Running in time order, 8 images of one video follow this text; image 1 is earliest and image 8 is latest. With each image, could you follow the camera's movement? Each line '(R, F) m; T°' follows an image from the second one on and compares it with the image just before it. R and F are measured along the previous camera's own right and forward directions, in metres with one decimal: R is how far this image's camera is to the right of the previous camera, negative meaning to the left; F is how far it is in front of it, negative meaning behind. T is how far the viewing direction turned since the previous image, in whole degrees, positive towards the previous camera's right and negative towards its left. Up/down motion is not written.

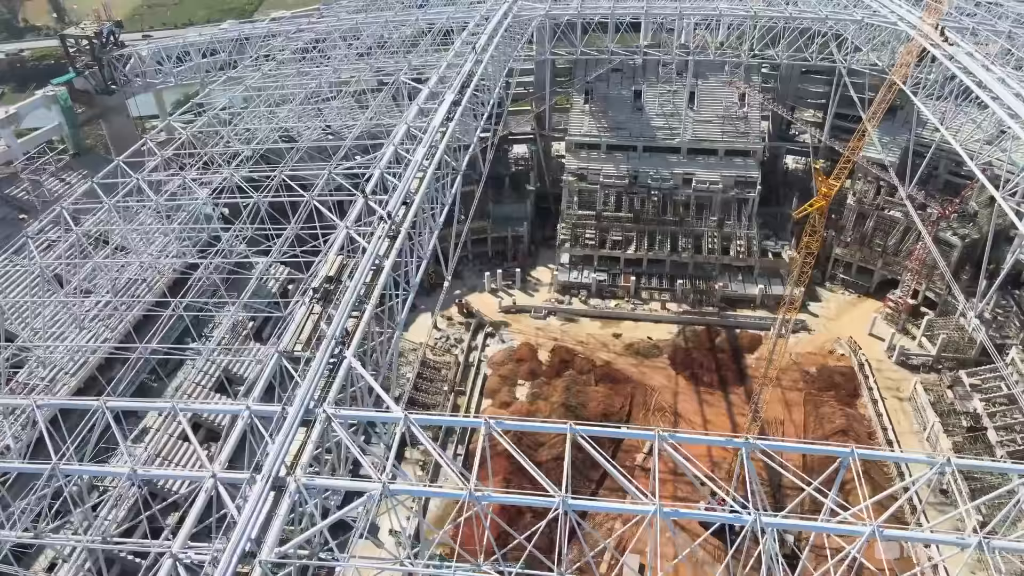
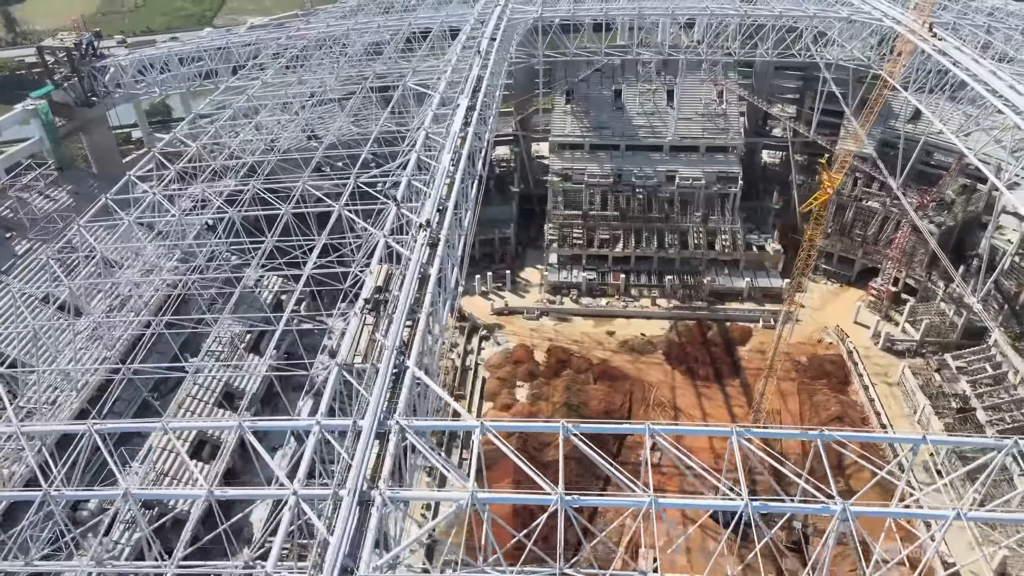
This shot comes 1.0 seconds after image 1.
(-1.5, 0.0) m; +3°
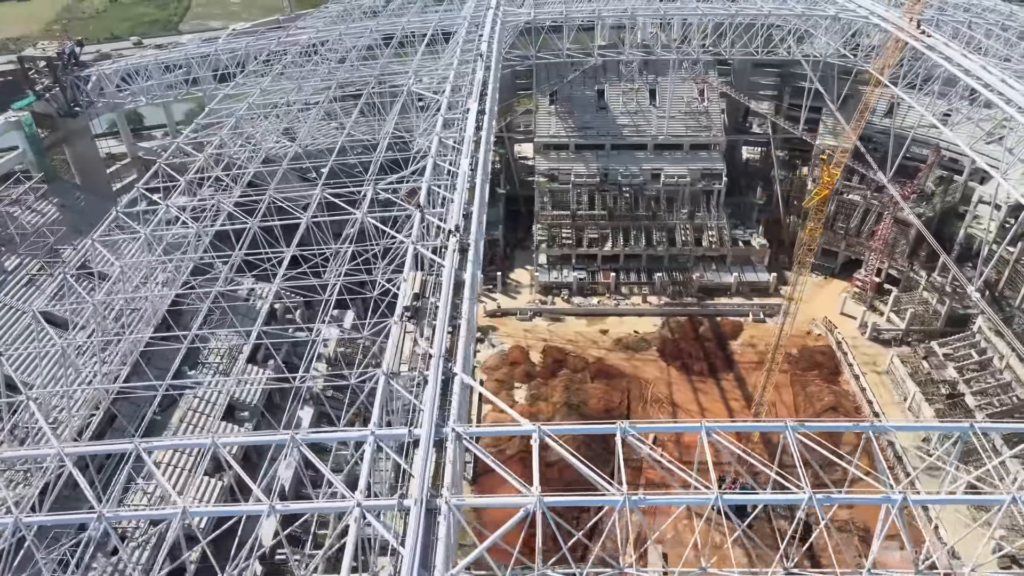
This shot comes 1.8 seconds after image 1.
(-1.2, 0.0) m; +2°
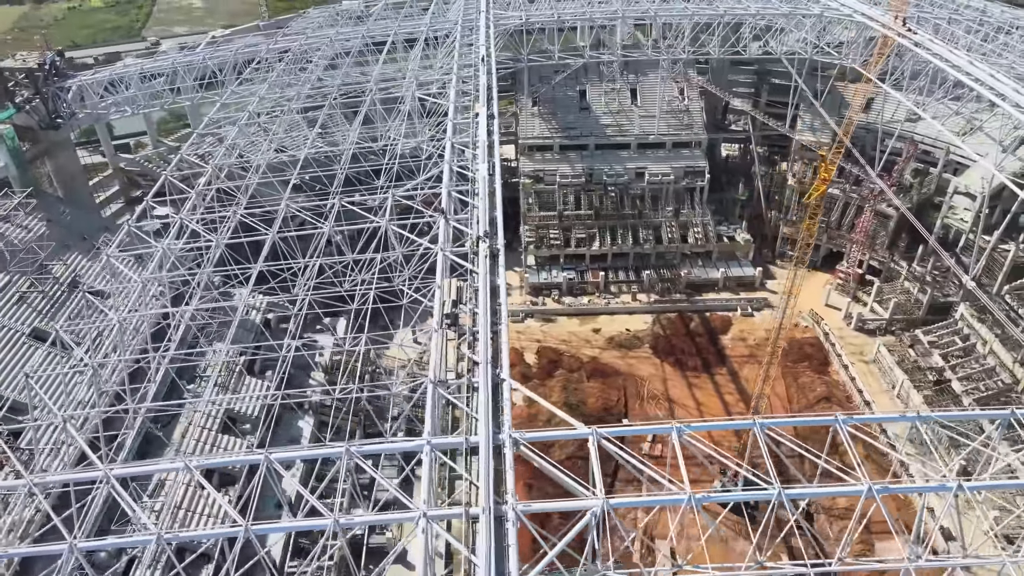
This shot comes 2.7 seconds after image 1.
(-1.2, 0.0) m; +2°
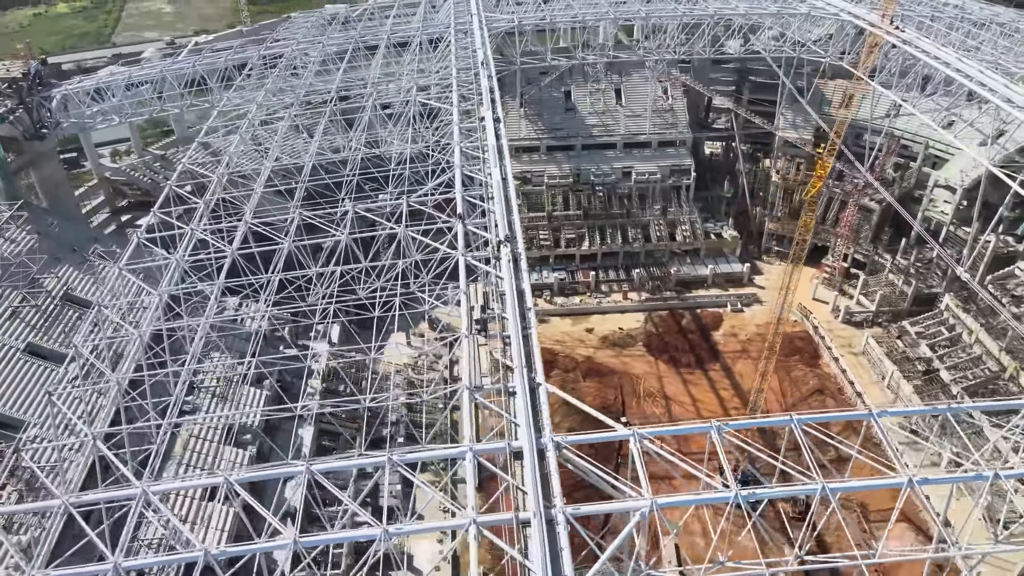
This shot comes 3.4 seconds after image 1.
(-0.9, 0.0) m; +2°
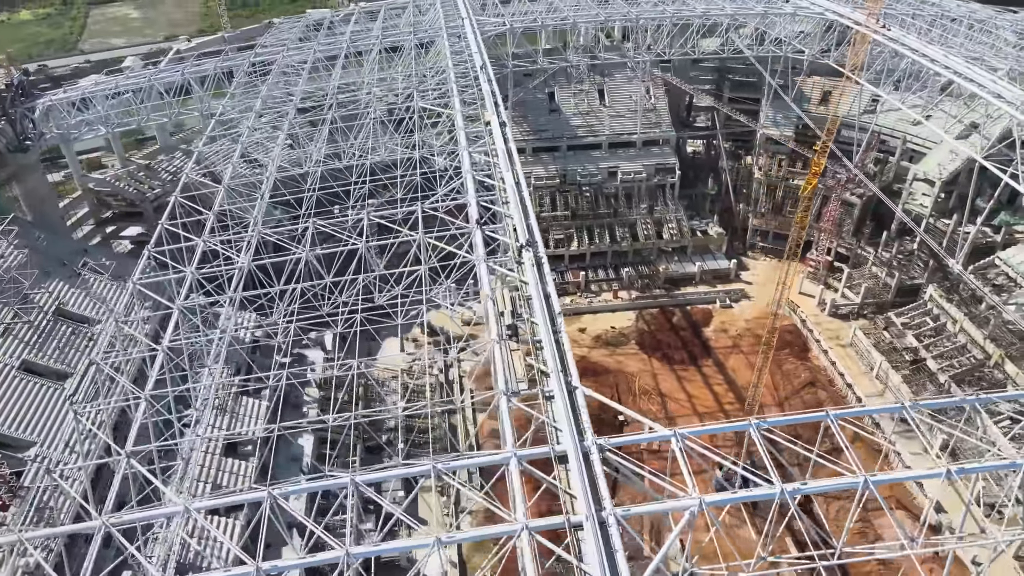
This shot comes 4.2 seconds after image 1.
(-0.9, -0.1) m; +2°
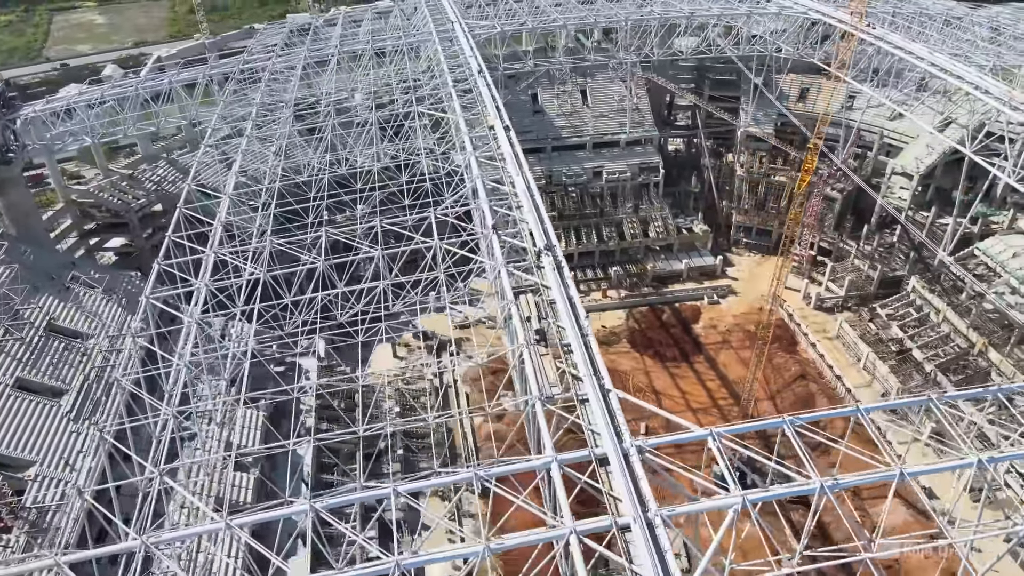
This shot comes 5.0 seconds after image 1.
(-0.9, -0.1) m; +2°
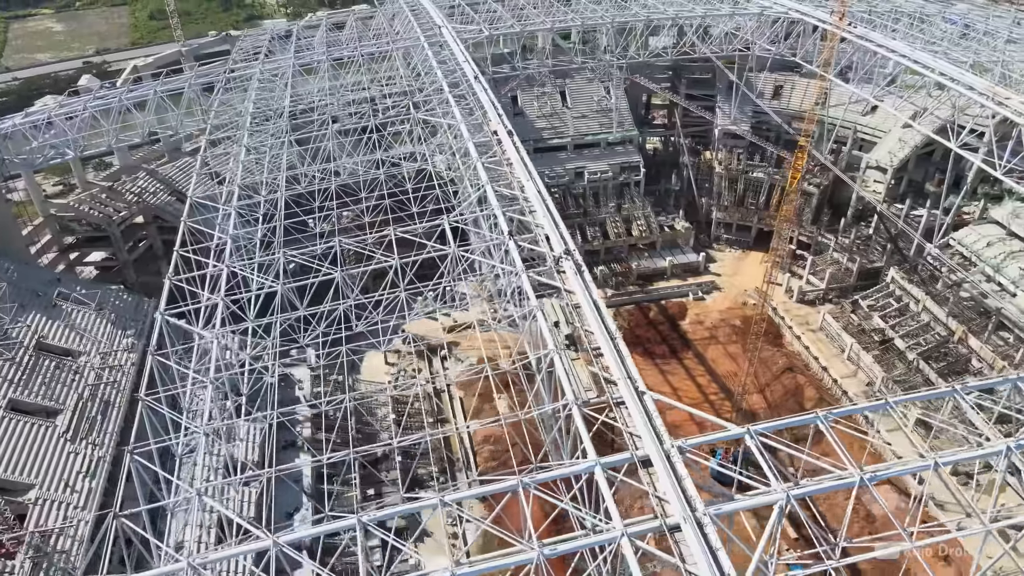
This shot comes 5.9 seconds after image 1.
(-1.0, -0.1) m; +2°
